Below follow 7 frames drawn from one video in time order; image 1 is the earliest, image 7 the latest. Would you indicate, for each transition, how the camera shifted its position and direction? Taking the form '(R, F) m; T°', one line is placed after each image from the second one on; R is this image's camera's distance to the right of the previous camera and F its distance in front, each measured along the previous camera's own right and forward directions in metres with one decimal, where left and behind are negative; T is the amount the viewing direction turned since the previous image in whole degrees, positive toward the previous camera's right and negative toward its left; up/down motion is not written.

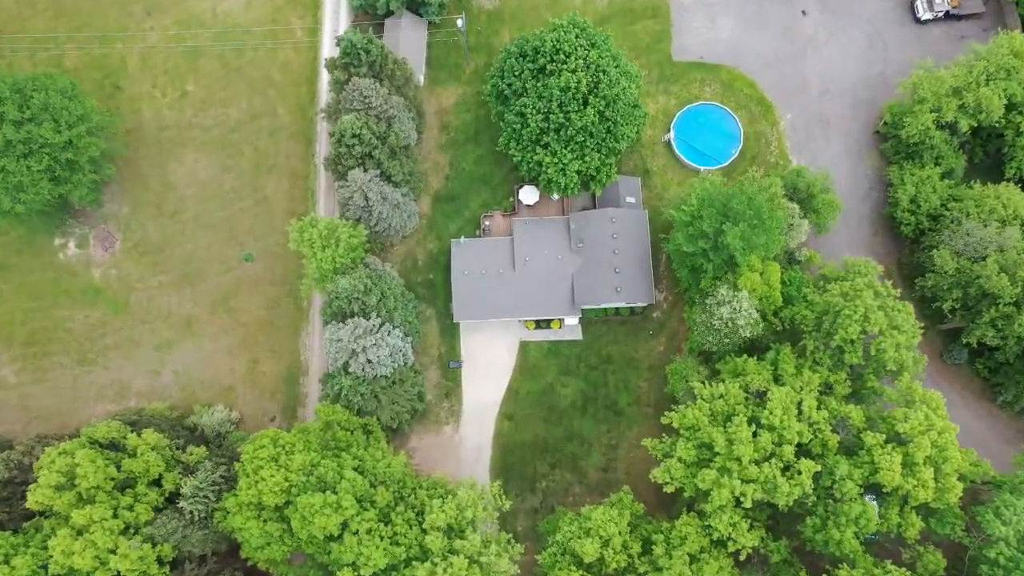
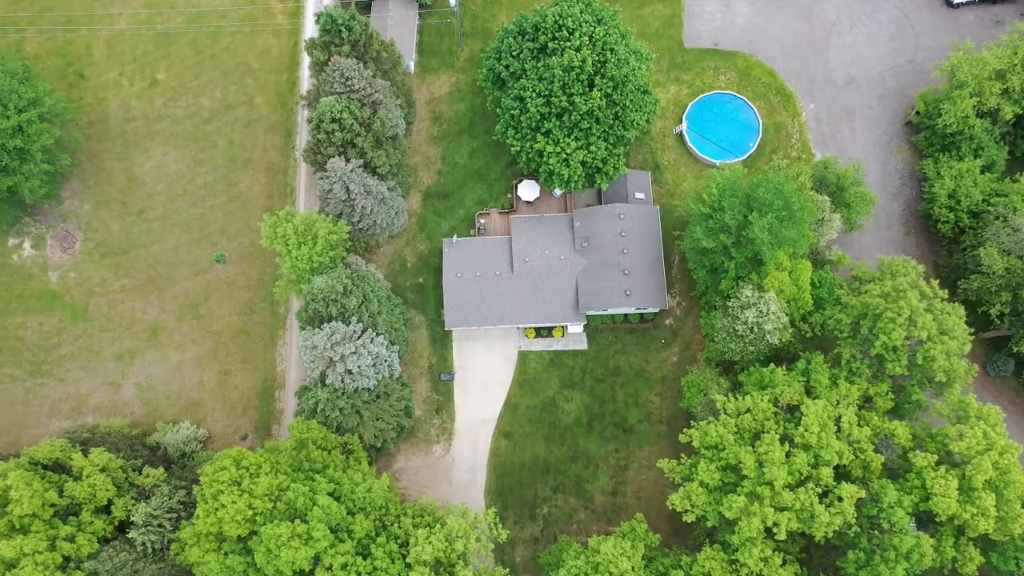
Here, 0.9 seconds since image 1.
(+0.1, +5.3) m; 0°
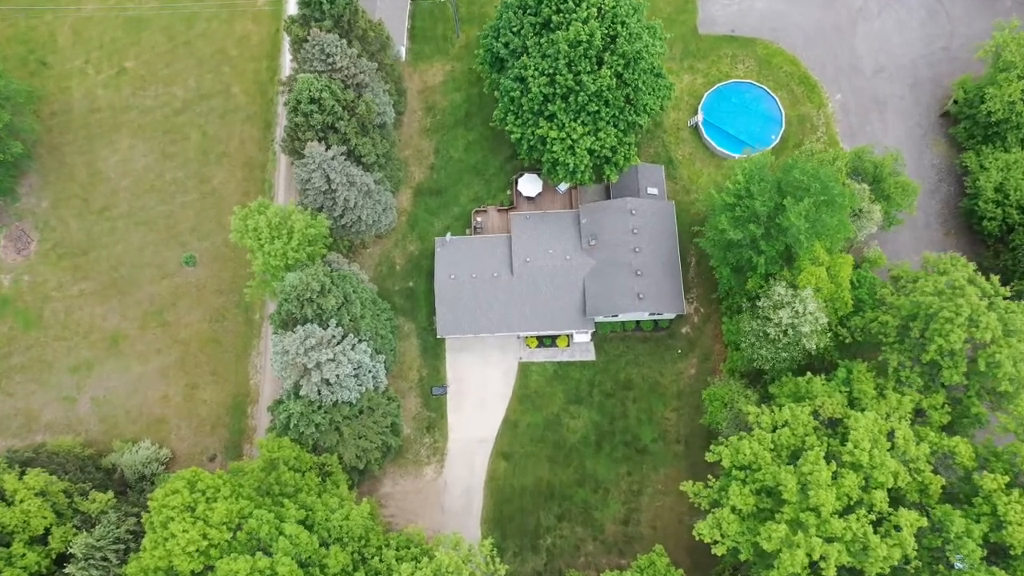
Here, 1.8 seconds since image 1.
(0.0, +5.1) m; 0°
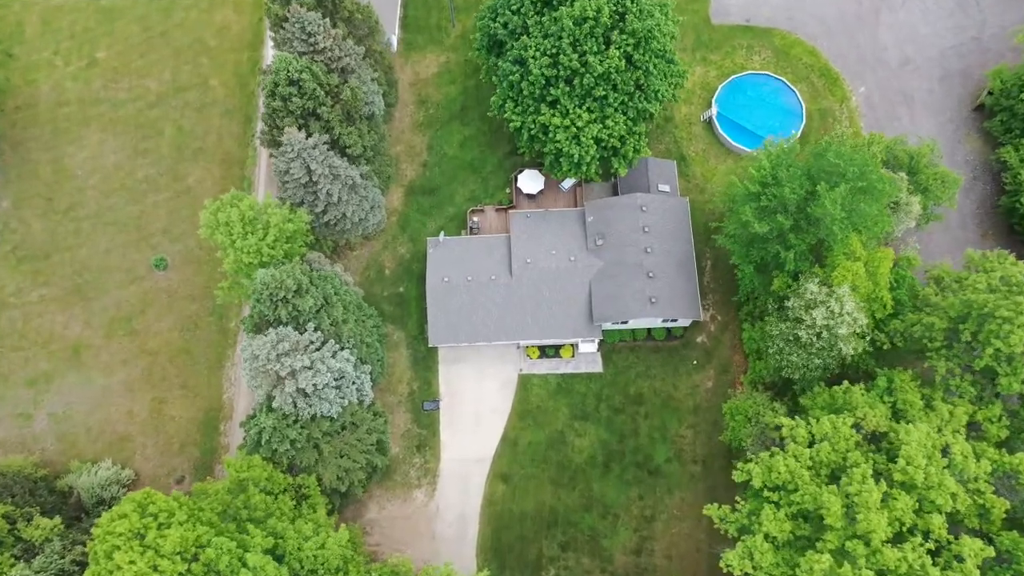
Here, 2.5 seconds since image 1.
(+0.1, +4.1) m; 0°
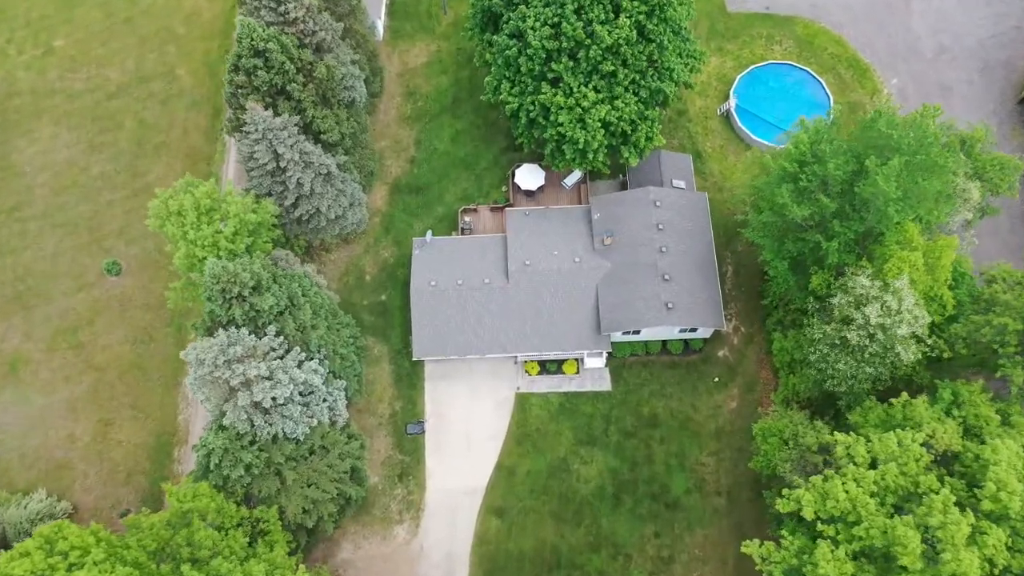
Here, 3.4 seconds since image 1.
(+0.1, +5.1) m; 0°
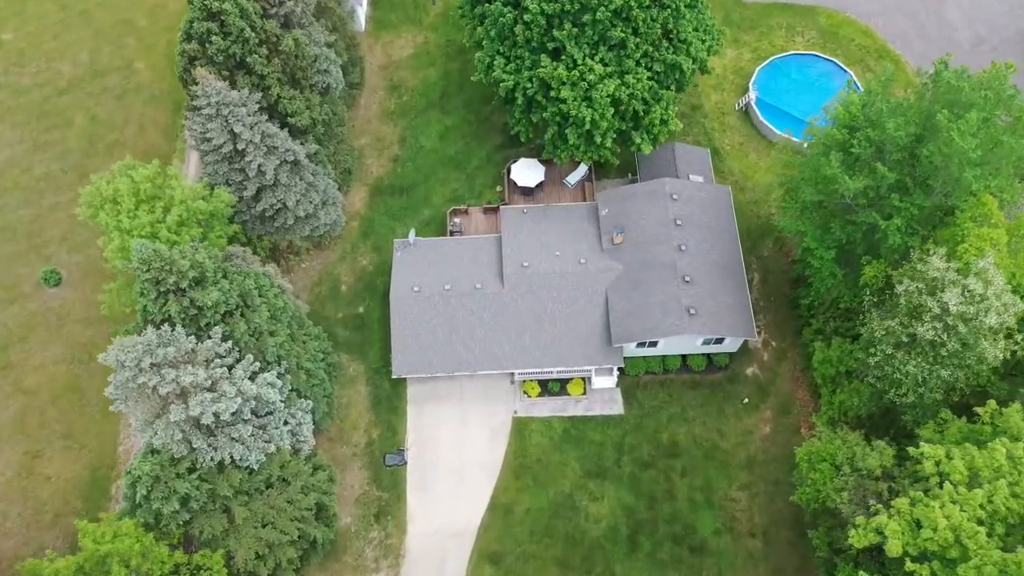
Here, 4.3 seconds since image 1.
(+0.1, +5.0) m; 0°
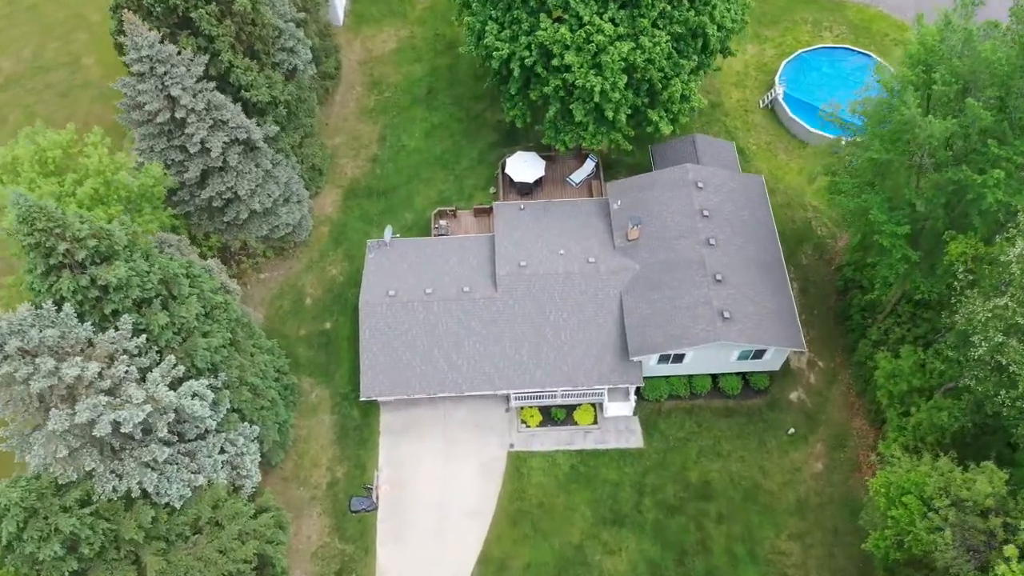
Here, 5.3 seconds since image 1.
(+0.1, +5.5) m; 0°
